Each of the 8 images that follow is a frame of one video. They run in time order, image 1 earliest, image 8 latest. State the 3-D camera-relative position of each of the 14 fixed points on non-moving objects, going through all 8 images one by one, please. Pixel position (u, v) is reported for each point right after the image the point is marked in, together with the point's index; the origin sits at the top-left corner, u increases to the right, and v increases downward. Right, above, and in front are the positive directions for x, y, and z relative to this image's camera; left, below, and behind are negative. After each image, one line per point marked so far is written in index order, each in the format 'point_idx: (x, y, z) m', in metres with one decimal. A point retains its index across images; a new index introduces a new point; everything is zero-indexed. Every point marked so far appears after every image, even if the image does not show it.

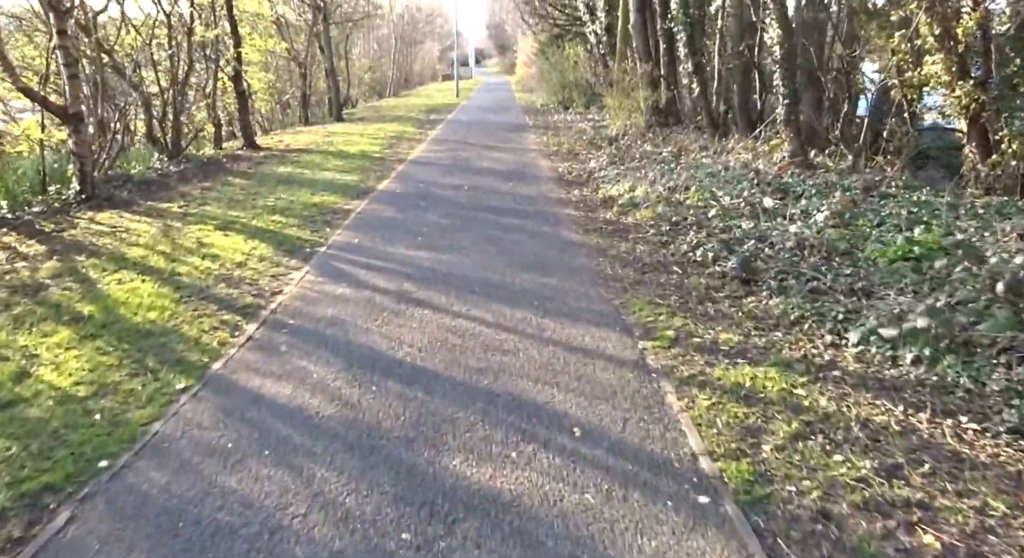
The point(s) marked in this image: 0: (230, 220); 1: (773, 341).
0: (-3.1, +0.6, +6.4) m
1: (+1.7, -0.4, +3.7) m
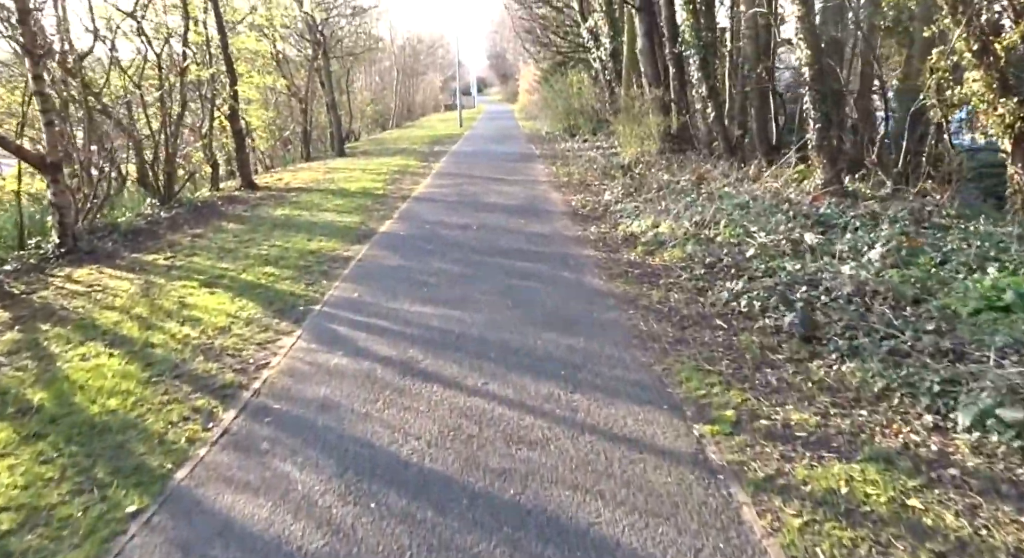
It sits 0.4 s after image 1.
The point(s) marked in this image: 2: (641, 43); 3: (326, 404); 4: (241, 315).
0: (-2.9, 0.0, +5.8) m
1: (+1.8, -0.8, +3.0) m
2: (+3.3, +6.1, +14.9) m
3: (-1.1, -0.7, +3.4) m
4: (-2.2, -0.3, +4.7) m
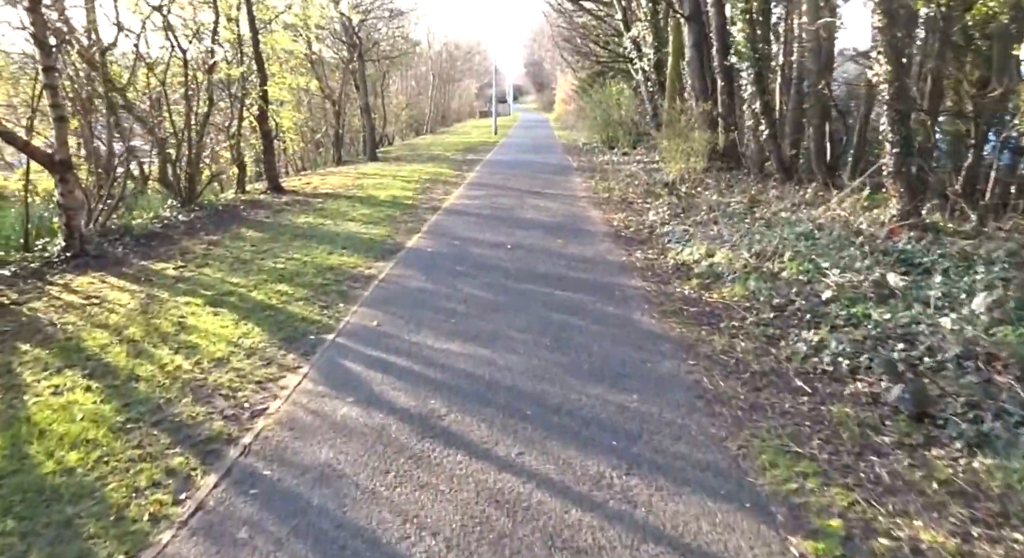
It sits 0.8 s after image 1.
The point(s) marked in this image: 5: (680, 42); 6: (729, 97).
0: (-2.6, -0.1, +5.3) m
1: (+2.0, -1.1, +2.3) m
2: (+4.3, +5.5, +14.1) m
3: (-0.9, -0.9, +2.8) m
4: (-1.9, -0.5, +4.1) m
5: (+4.9, +6.9, +16.8) m
6: (+4.8, +4.0, +12.9) m
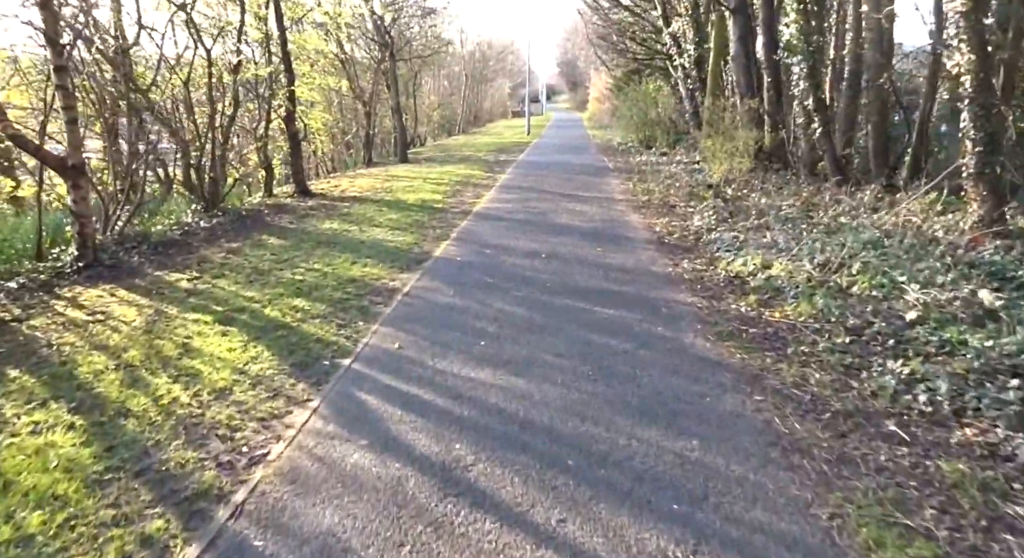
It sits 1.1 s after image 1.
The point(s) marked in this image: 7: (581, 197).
0: (-2.3, -0.2, +4.9) m
1: (+2.1, -1.2, +1.7) m
2: (+5.1, +5.3, +13.4) m
3: (-0.7, -1.1, +2.3) m
4: (-1.7, -0.6, +3.7) m
5: (+5.8, +6.8, +16.0) m
6: (+5.5, +3.9, +12.1) m
7: (+1.3, +1.6, +10.9) m
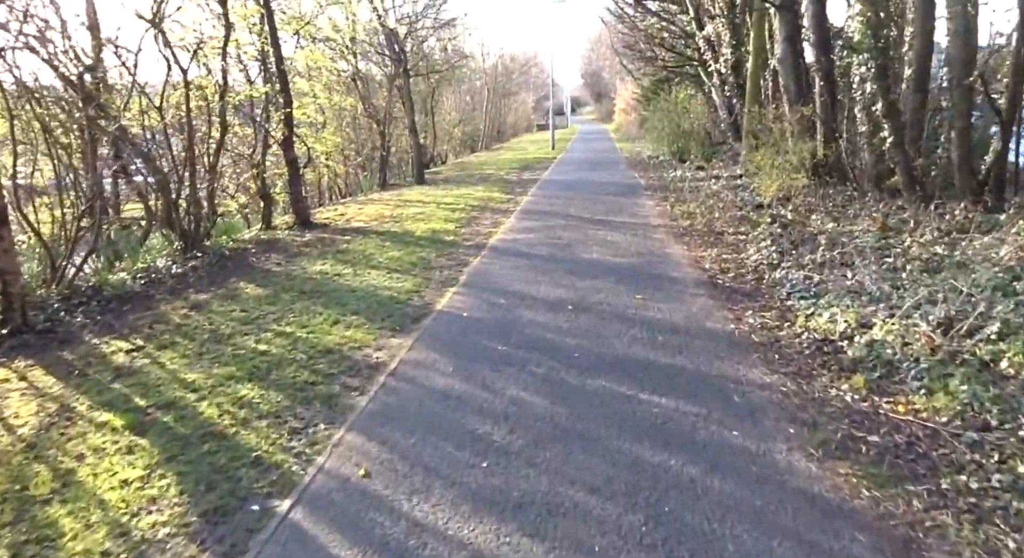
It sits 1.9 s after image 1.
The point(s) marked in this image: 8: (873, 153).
0: (-2.2, -0.8, +3.7) m
1: (+2.1, -1.6, +0.3) m
2: (+5.5, +4.7, +12.0) m
3: (-0.7, -1.5, +1.0) m
4: (-1.6, -1.1, +2.5) m
5: (+6.3, +6.1, +14.6) m
6: (+5.9, +3.3, +10.6) m
7: (+1.7, +0.9, +9.6) m
8: (+6.0, +2.1, +9.6) m
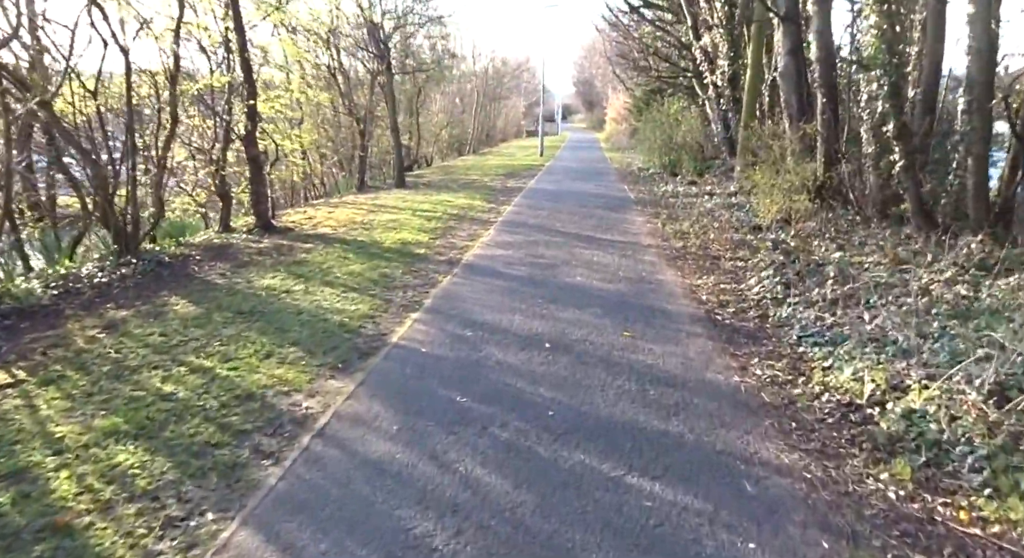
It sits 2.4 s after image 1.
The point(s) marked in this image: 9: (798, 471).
0: (-2.4, -0.9, +2.8) m
1: (+1.9, -1.9, -0.5) m
2: (+5.3, +4.2, +11.3) m
3: (-0.9, -1.7, +0.2) m
4: (-1.9, -1.3, +1.7) m
5: (+6.0, +5.6, +14.0) m
6: (+5.6, +2.8, +10.0) m
7: (+1.3, +0.6, +8.9) m
8: (+5.7, +1.6, +9.0) m
9: (+1.5, -1.0, +3.1) m
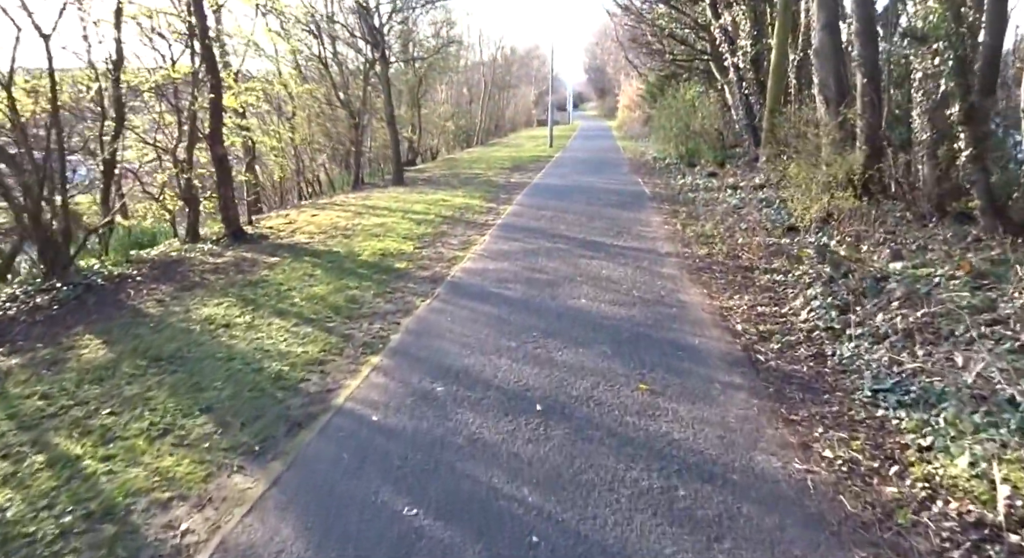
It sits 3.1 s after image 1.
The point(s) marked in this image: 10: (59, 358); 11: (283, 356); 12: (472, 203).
0: (-2.6, -1.2, +1.8) m
1: (+1.7, -2.2, -1.6) m
2: (+5.3, +4.1, +10.0) m
3: (-1.1, -2.0, -0.9) m
4: (-2.0, -1.6, +0.6) m
5: (+6.0, +5.5, +12.6) m
6: (+5.6, +2.7, +8.7) m
7: (+1.3, +0.4, +7.7) m
8: (+5.6, +1.5, +7.7) m
9: (+1.4, -1.3, +1.9) m
10: (-3.3, -0.6, +4.3) m
11: (-1.7, -0.6, +4.3) m
12: (-0.8, +1.6, +11.8) m
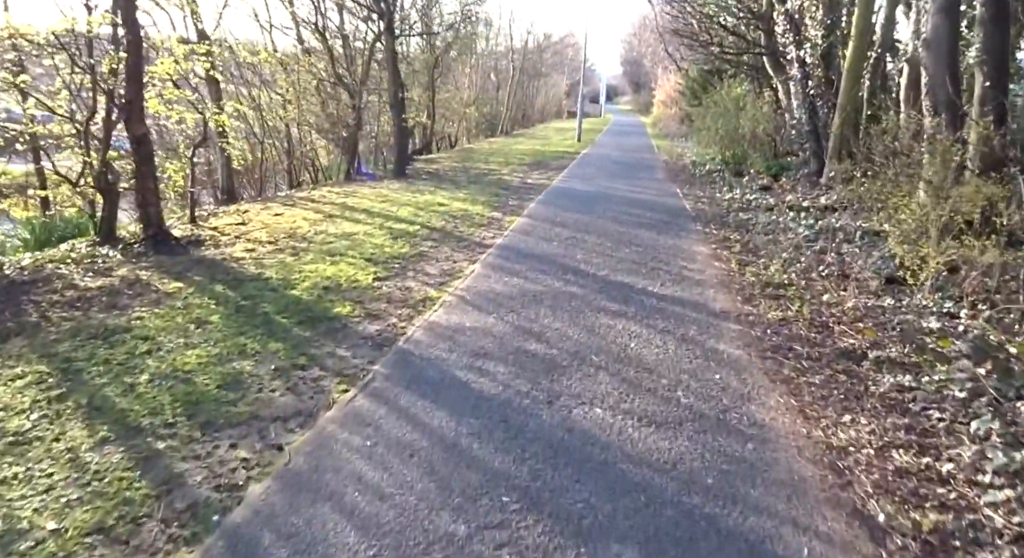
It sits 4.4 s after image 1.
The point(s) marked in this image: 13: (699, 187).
0: (-3.0, -1.7, -0.2) m
1: (+1.1, -3.0, -3.8) m
2: (+5.5, +3.3, +7.6) m
3: (-1.7, -2.6, -2.9) m
4: (-2.5, -2.1, -1.4) m
5: (+6.5, +4.7, +10.2) m
6: (+5.7, +1.9, +6.3) m
7: (+1.2, -0.2, +5.5) m
8: (+5.6, +0.6, +5.3) m
9: (+1.0, -2.0, -0.2) m
10: (-3.6, -0.9, +2.3) m
11: (-1.9, -1.0, +2.3) m
12: (-0.6, +1.2, +9.7) m
13: (+4.0, +2.0, +12.5) m
